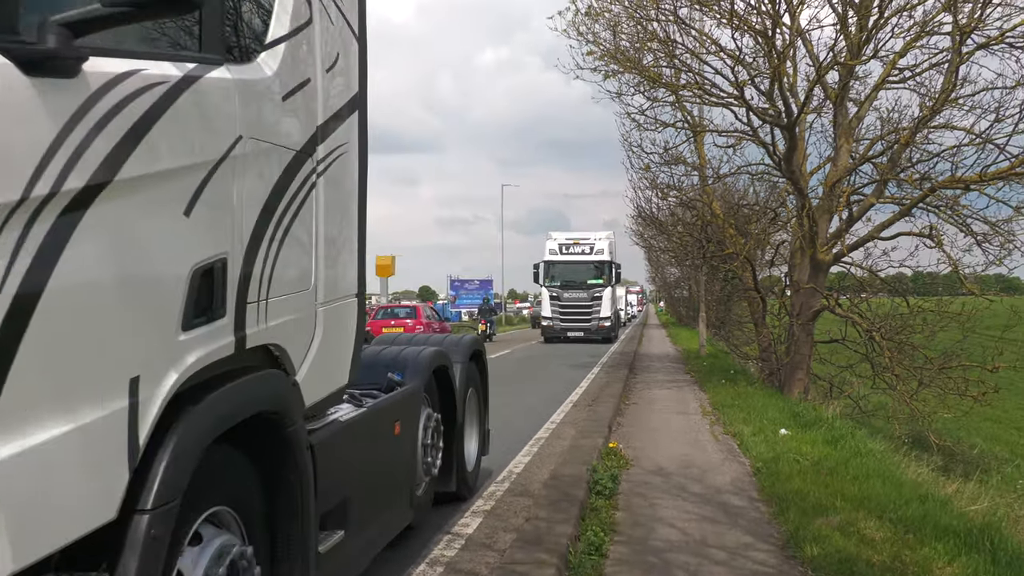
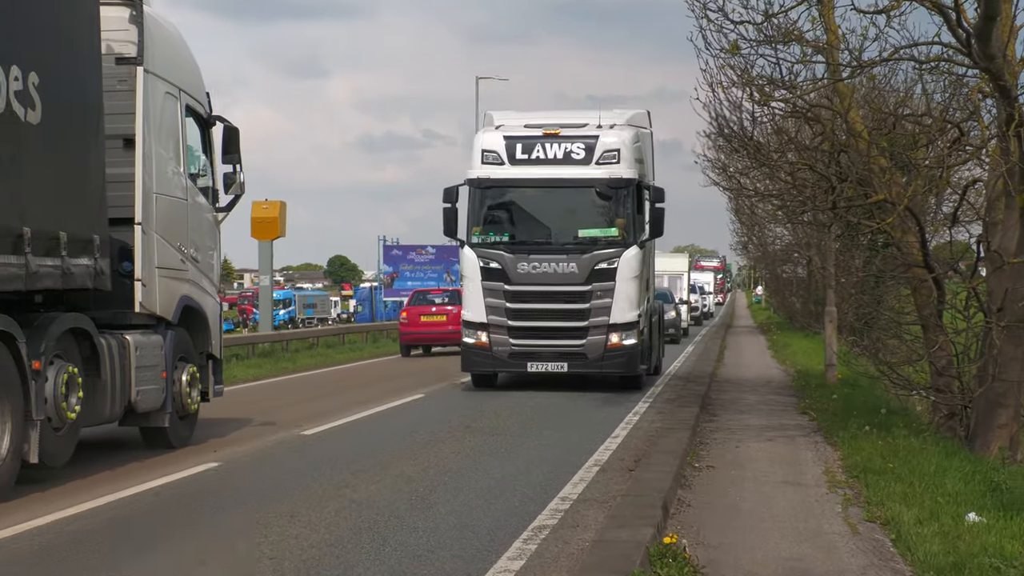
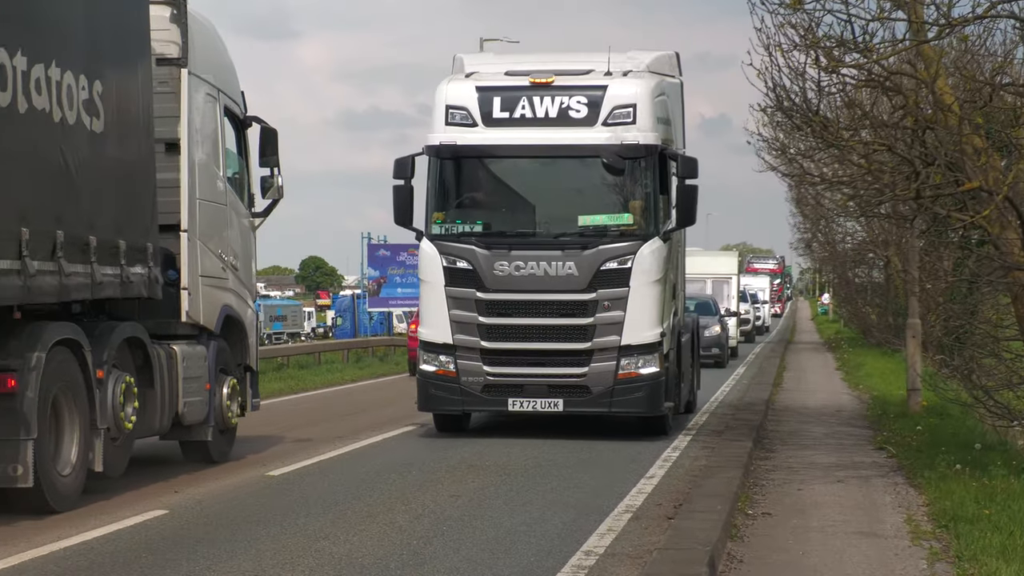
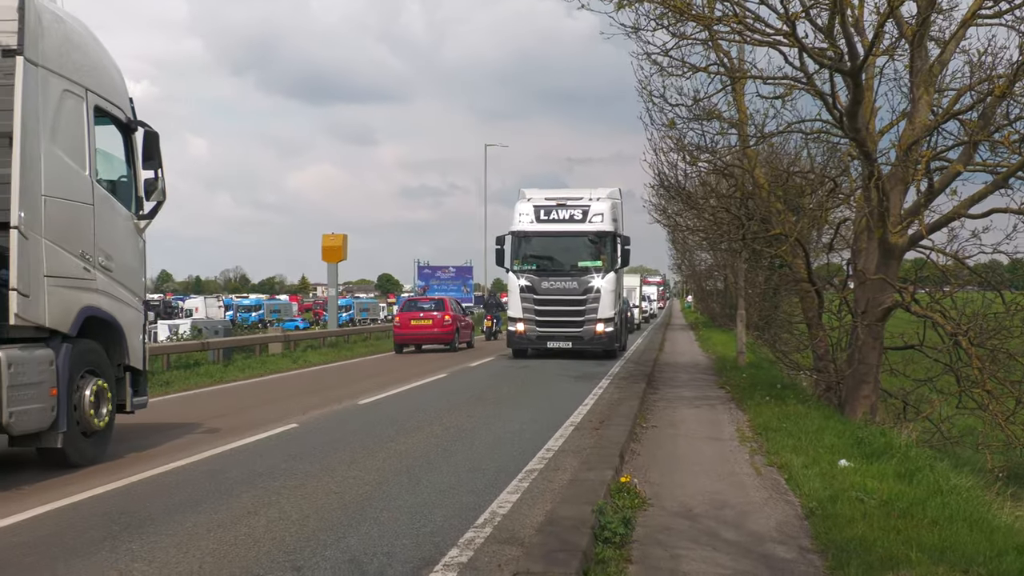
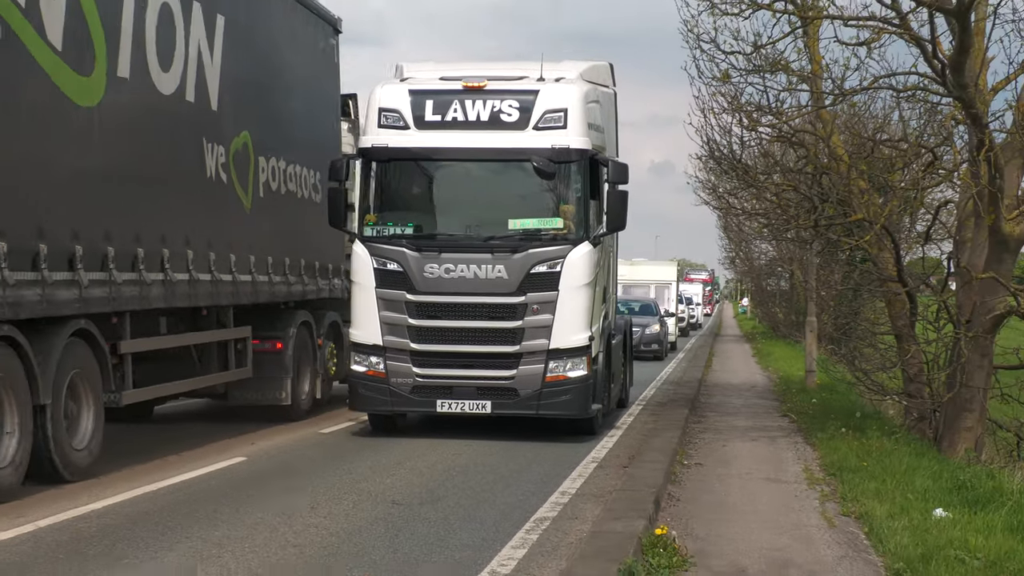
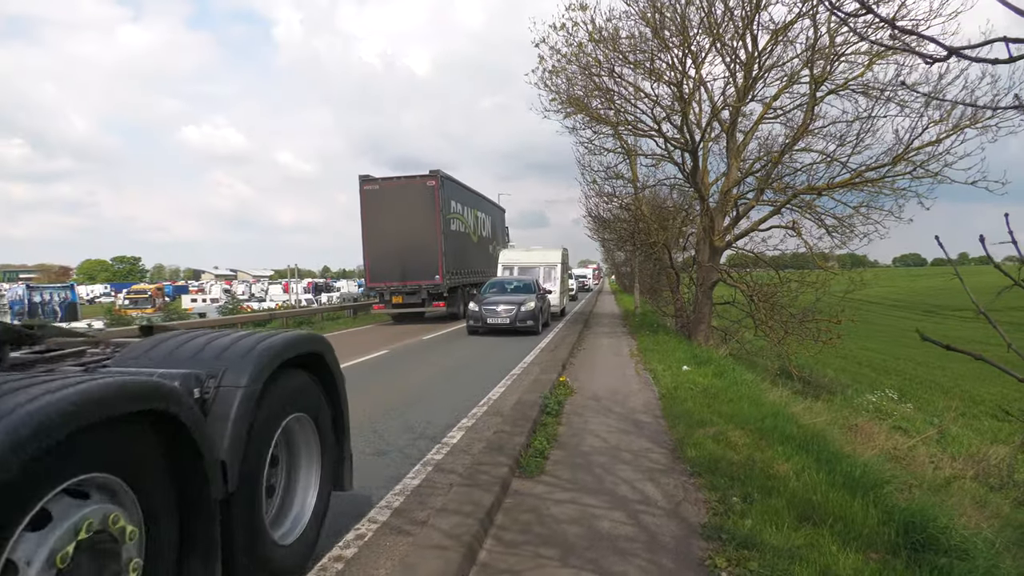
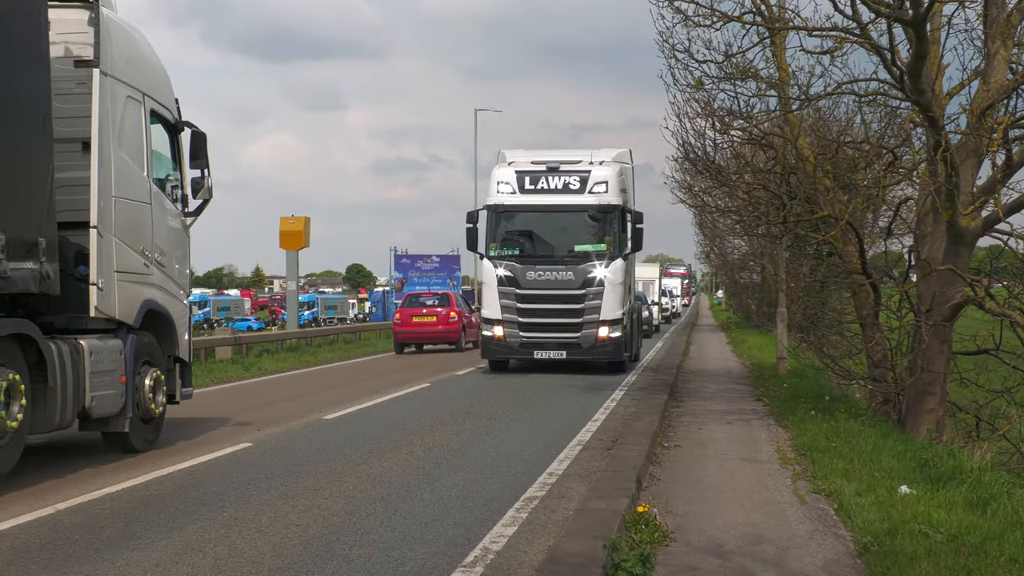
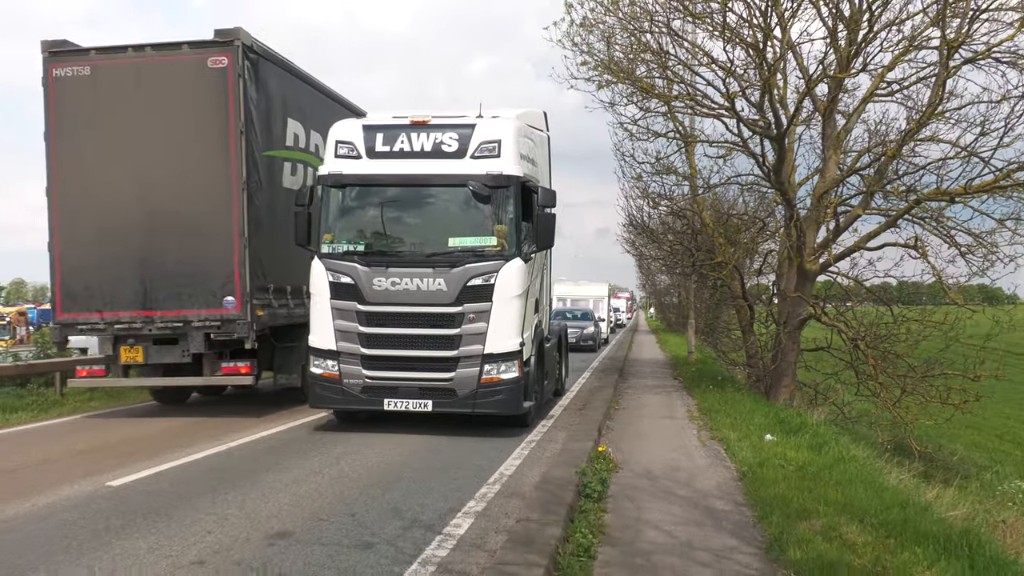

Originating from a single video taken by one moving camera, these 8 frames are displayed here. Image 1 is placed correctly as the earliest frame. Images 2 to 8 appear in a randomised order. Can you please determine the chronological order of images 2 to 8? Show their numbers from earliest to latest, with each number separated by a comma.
4, 7, 2, 3, 5, 8, 6
